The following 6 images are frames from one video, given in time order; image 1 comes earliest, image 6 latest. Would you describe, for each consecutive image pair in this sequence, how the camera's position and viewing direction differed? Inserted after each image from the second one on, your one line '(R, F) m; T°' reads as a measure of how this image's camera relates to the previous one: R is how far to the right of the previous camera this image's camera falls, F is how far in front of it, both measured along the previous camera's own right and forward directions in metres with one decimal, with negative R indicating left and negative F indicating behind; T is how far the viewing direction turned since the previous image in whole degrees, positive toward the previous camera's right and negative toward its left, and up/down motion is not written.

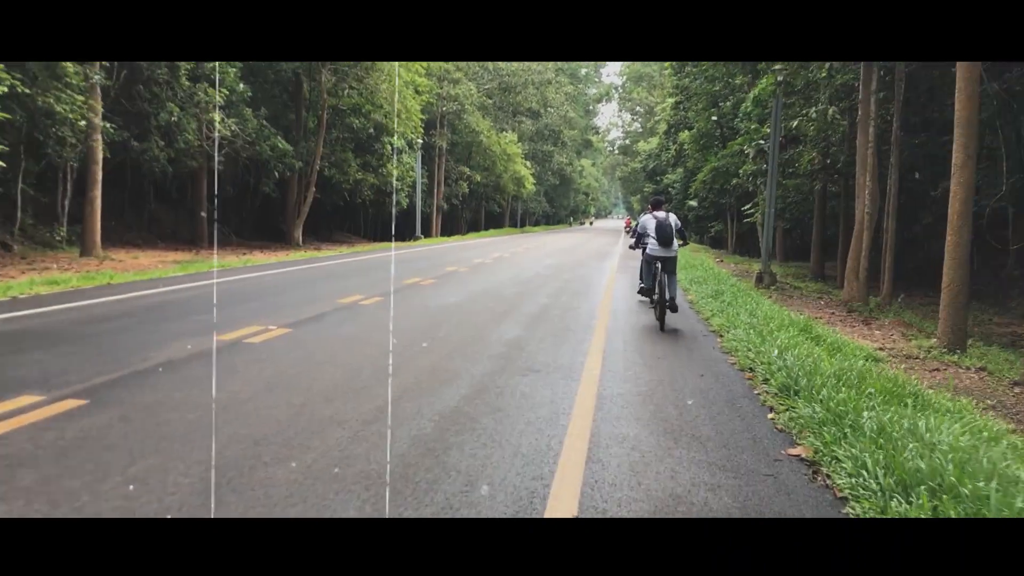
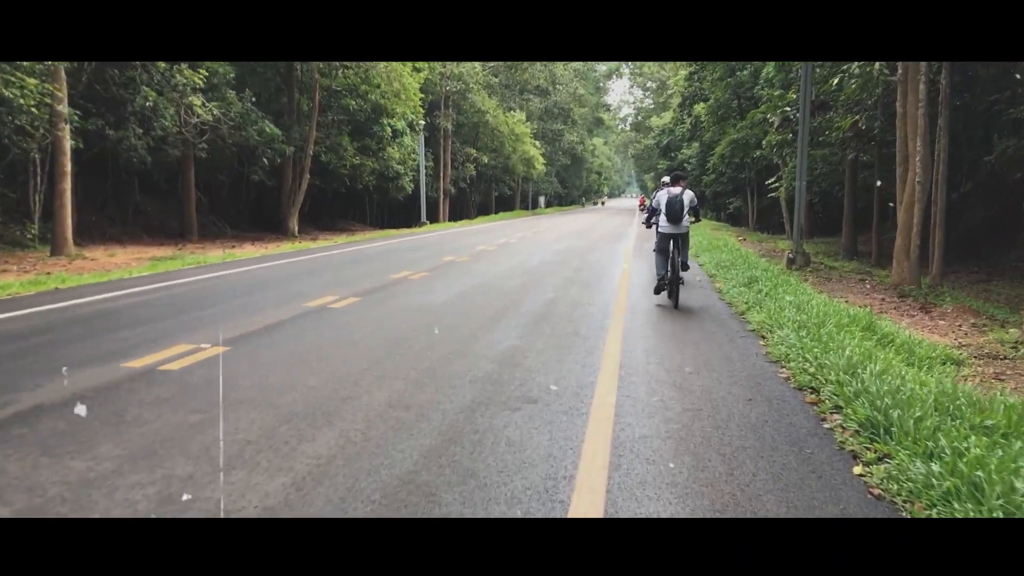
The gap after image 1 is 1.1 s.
(+0.2, +1.7) m; -1°
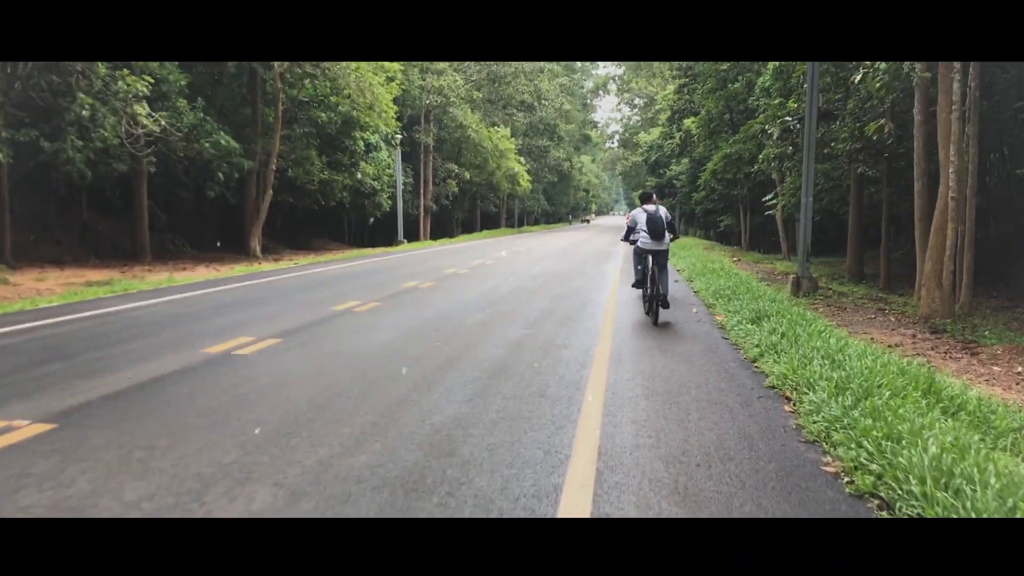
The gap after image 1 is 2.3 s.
(+0.3, +1.9) m; +1°
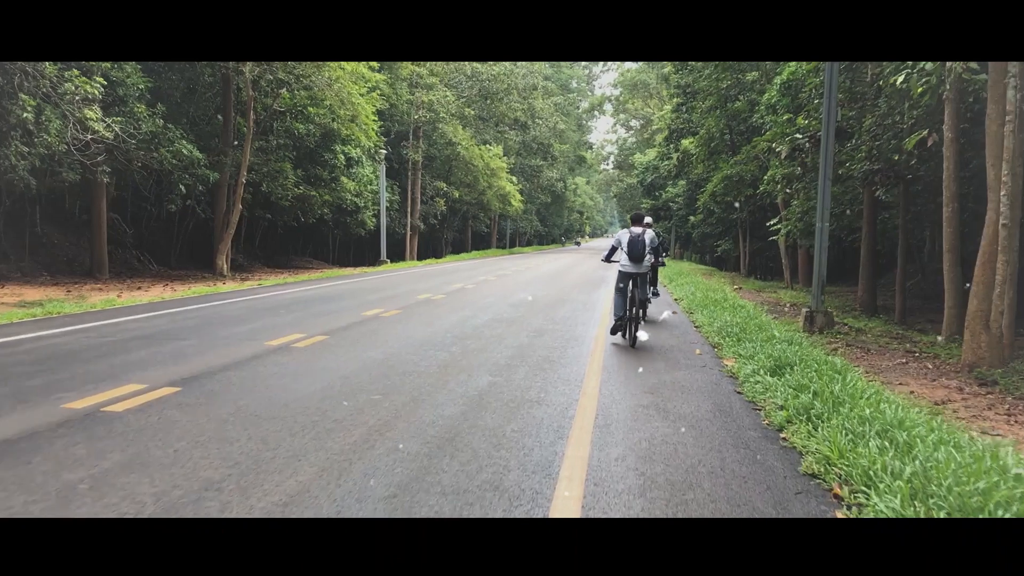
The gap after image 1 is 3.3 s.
(+0.2, +1.7) m; 0°
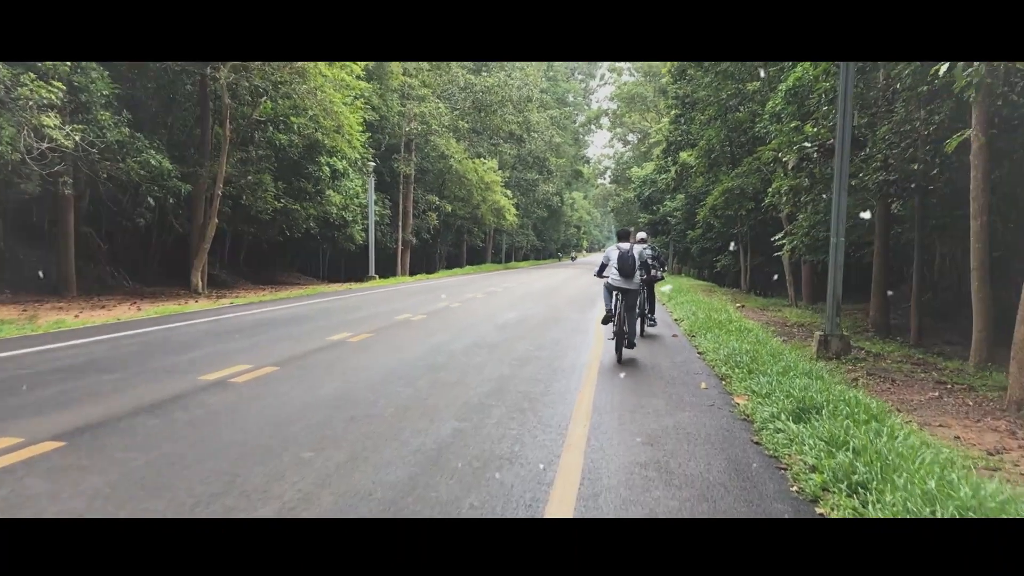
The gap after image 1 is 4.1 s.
(+0.2, +1.2) m; 0°
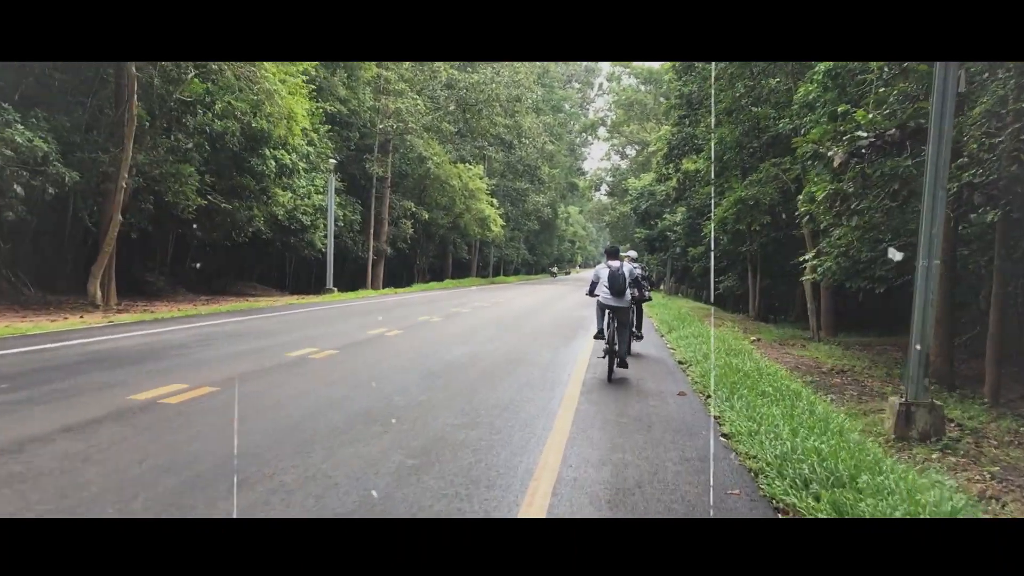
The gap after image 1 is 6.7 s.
(+0.6, +4.0) m; 0°
